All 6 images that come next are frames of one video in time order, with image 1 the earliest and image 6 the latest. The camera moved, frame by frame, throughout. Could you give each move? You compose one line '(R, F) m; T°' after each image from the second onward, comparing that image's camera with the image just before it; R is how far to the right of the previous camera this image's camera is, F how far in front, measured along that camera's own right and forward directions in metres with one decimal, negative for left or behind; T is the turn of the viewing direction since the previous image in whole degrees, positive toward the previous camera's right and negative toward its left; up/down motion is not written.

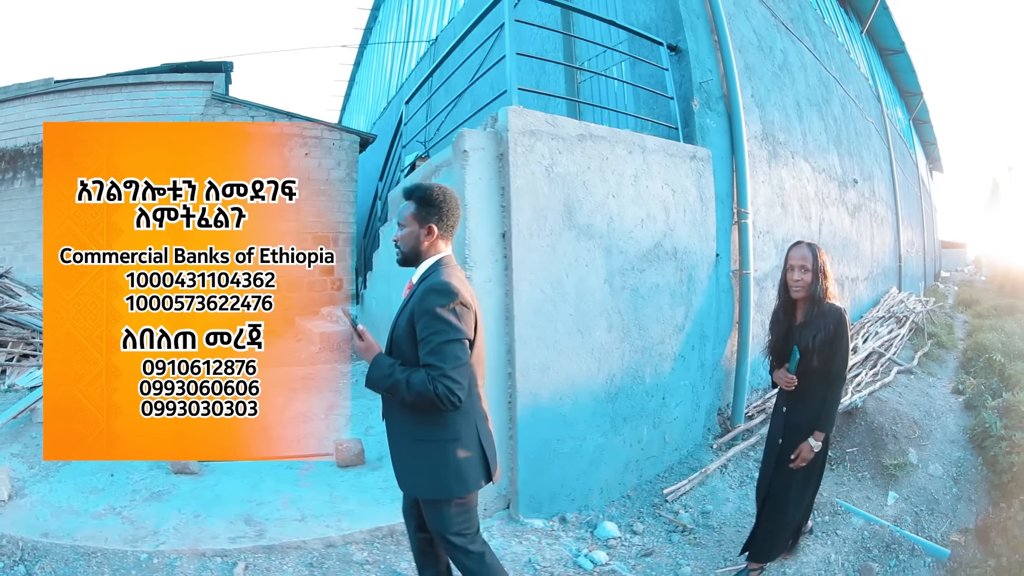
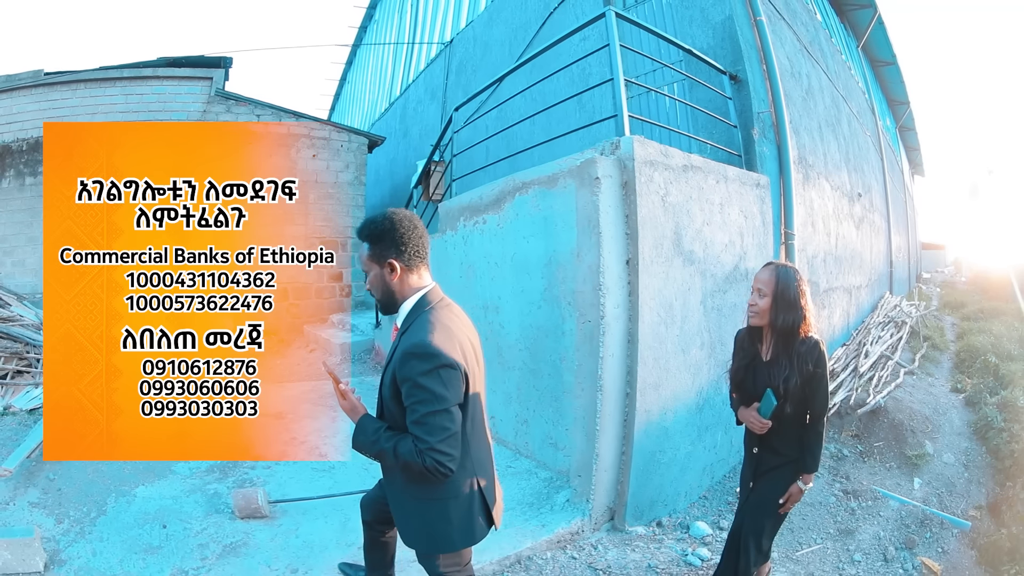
(-1.0, -0.1) m; +8°
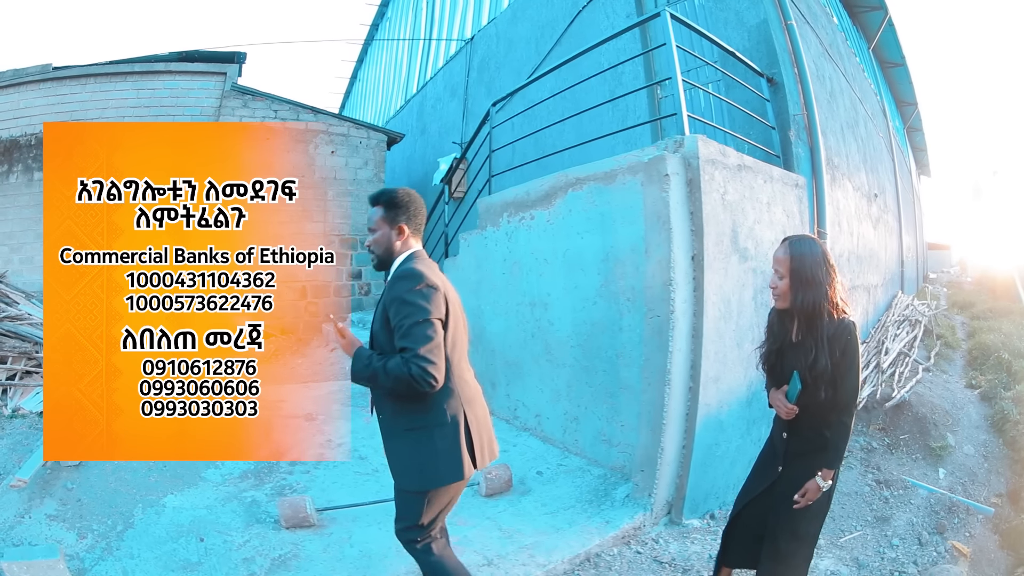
(-0.5, -0.1) m; +3°
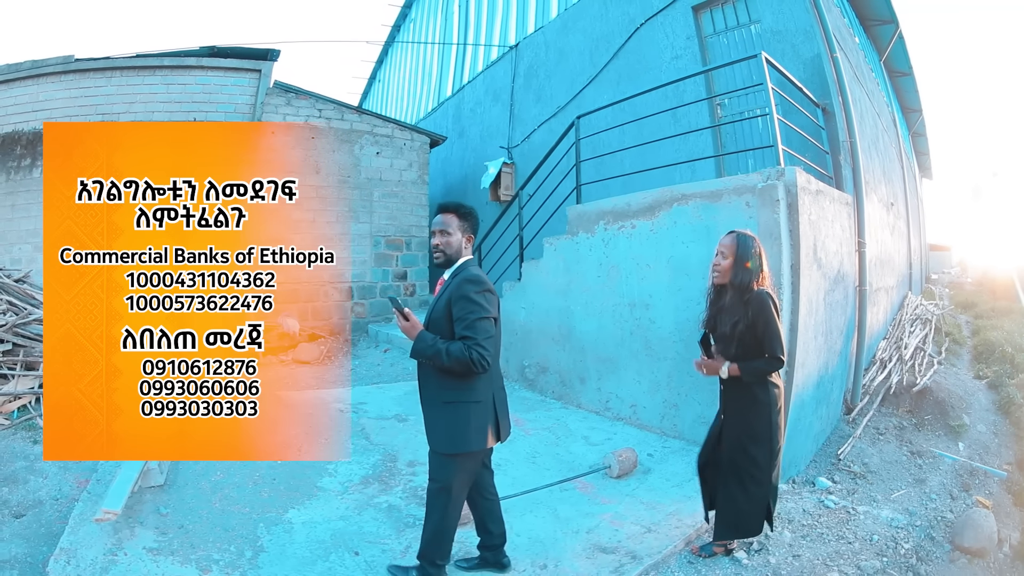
(-1.2, -0.2) m; +6°
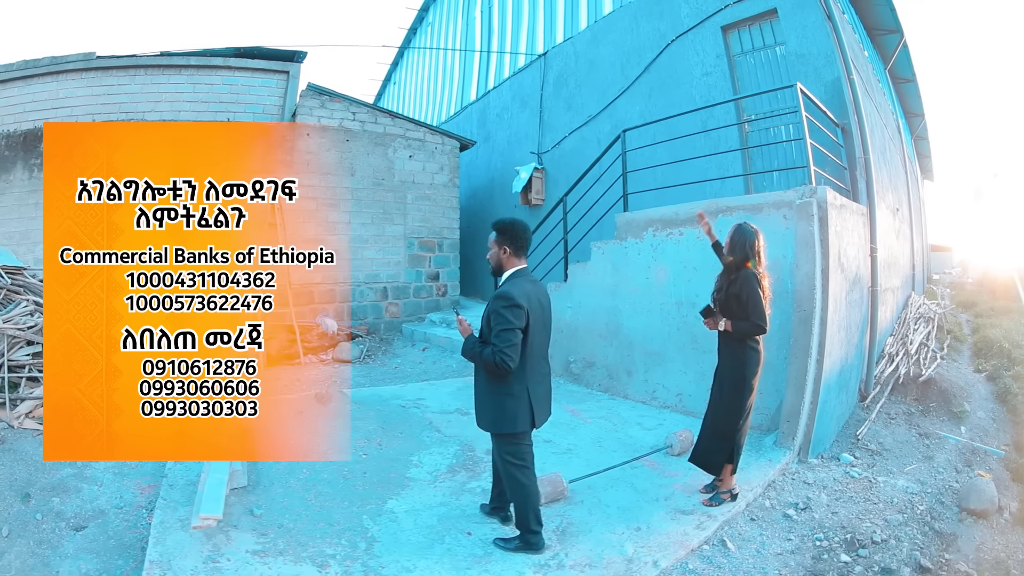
(-0.8, -0.2) m; +4°
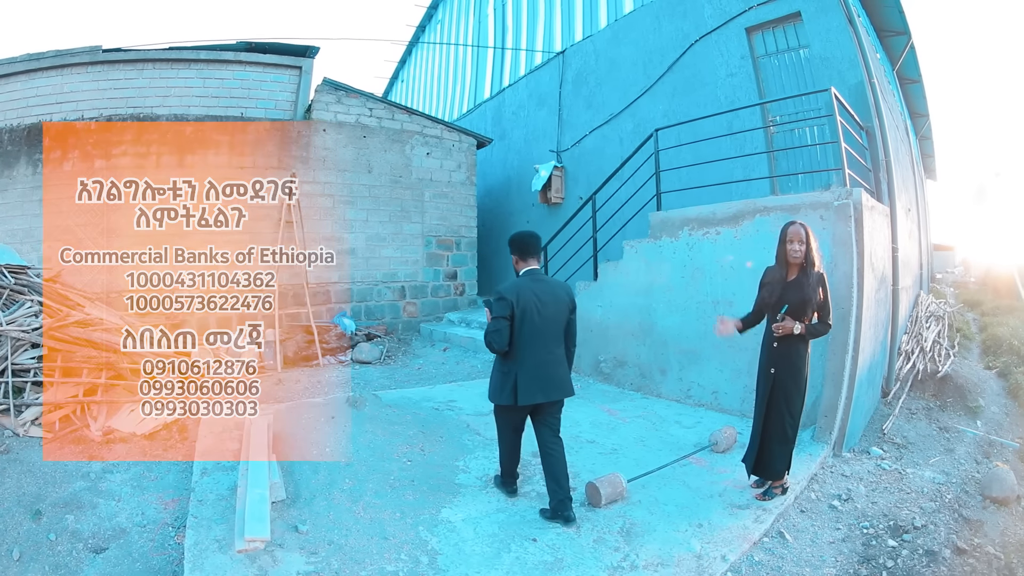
(-0.5, +0.1) m; +3°
